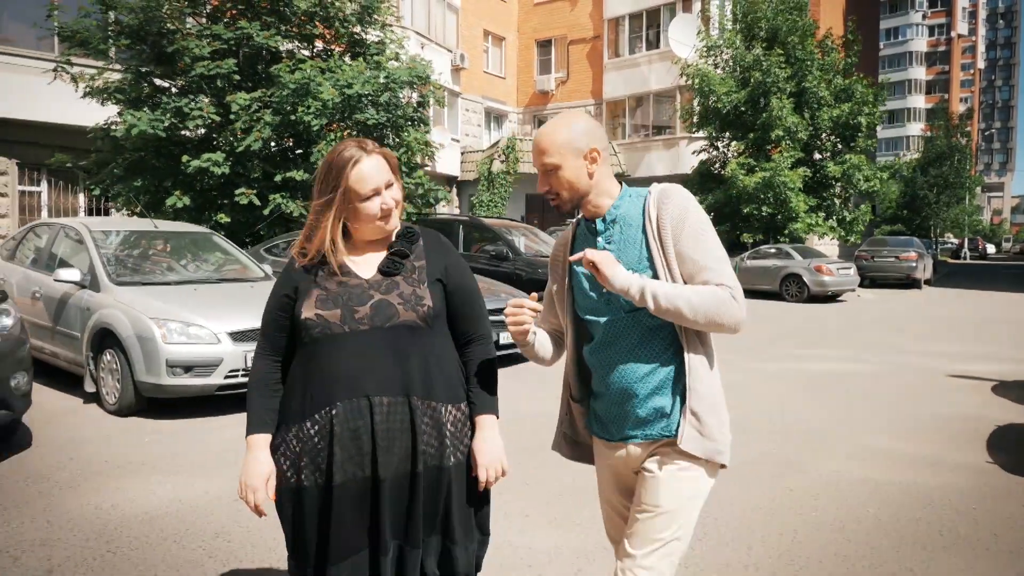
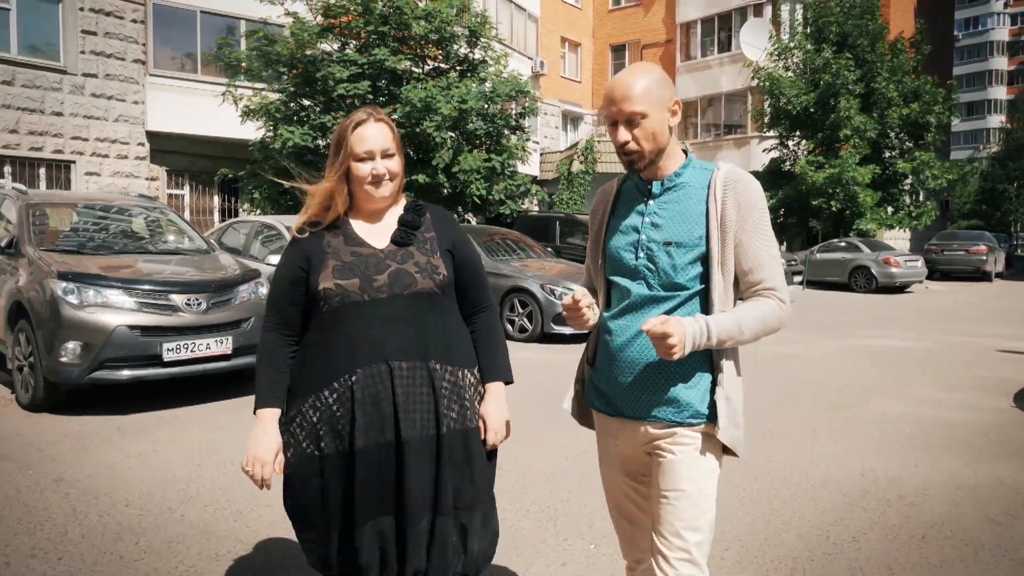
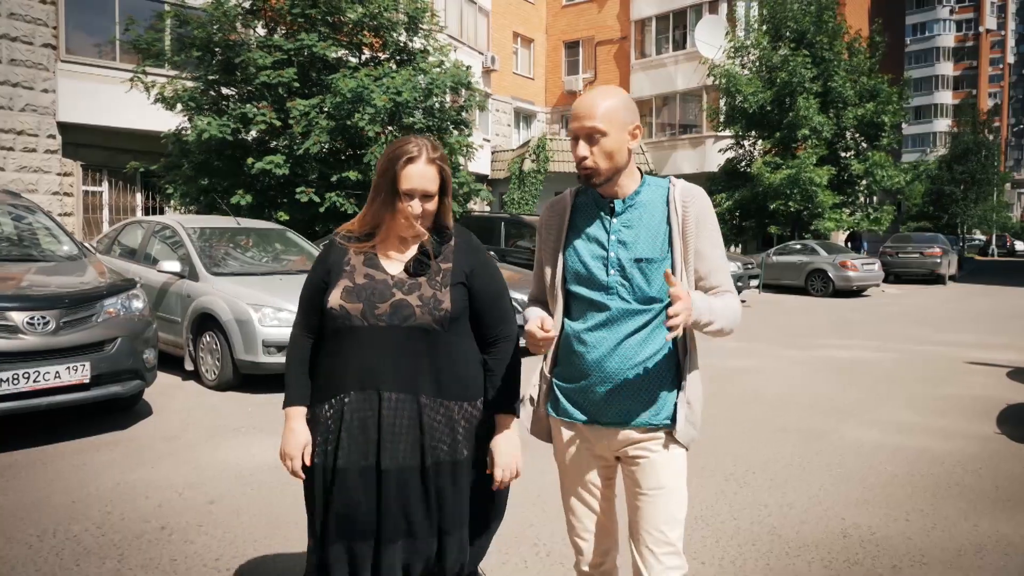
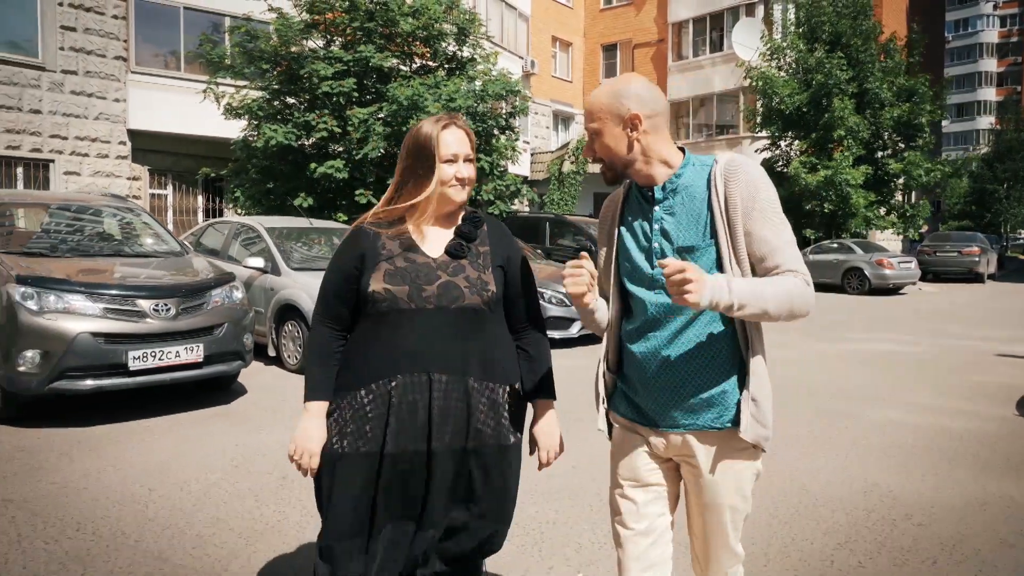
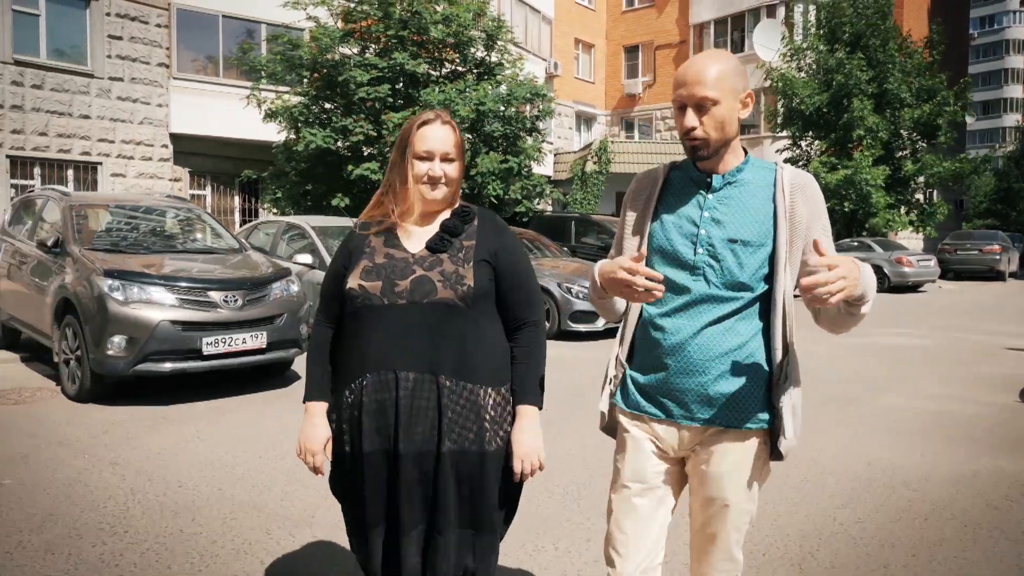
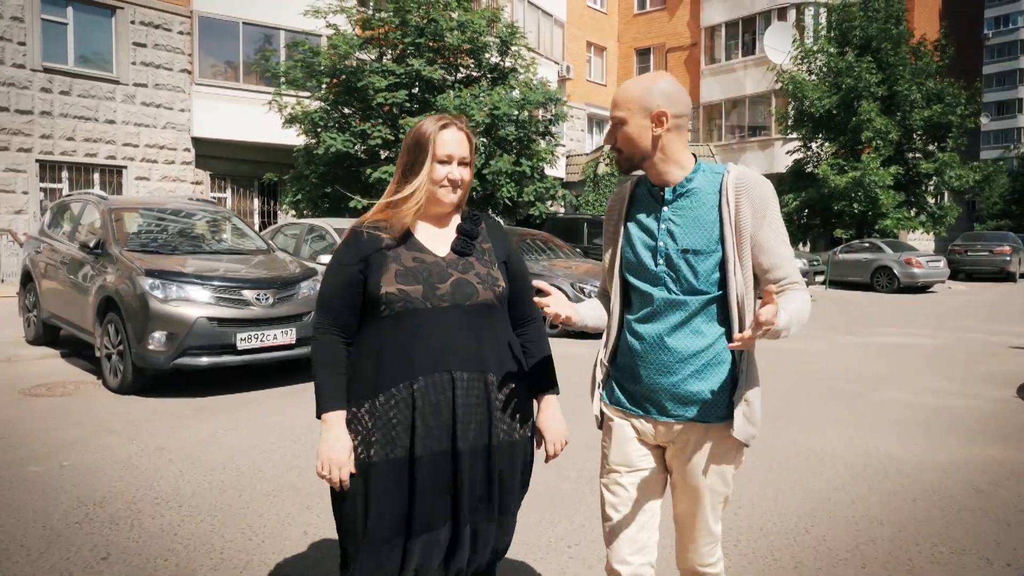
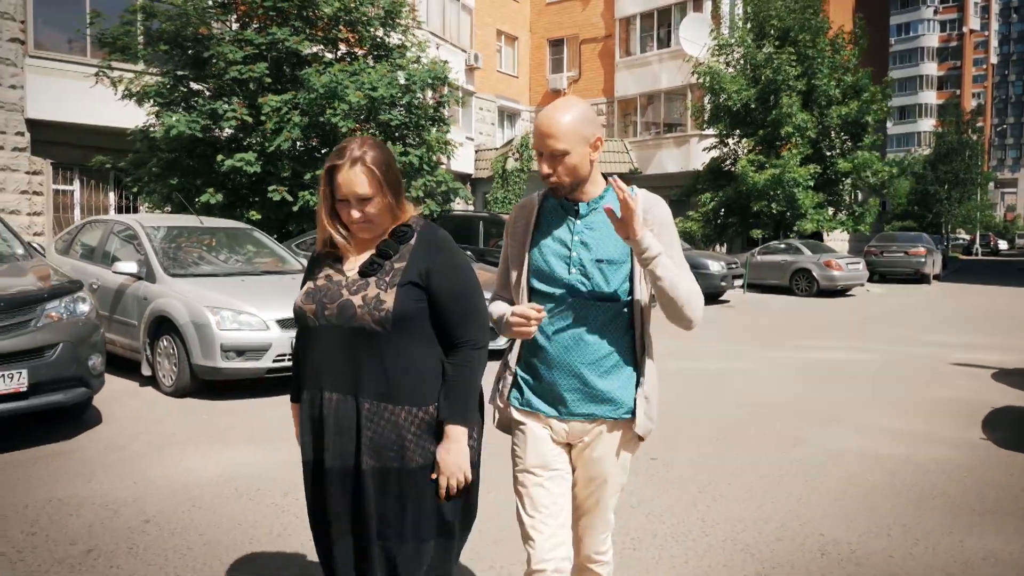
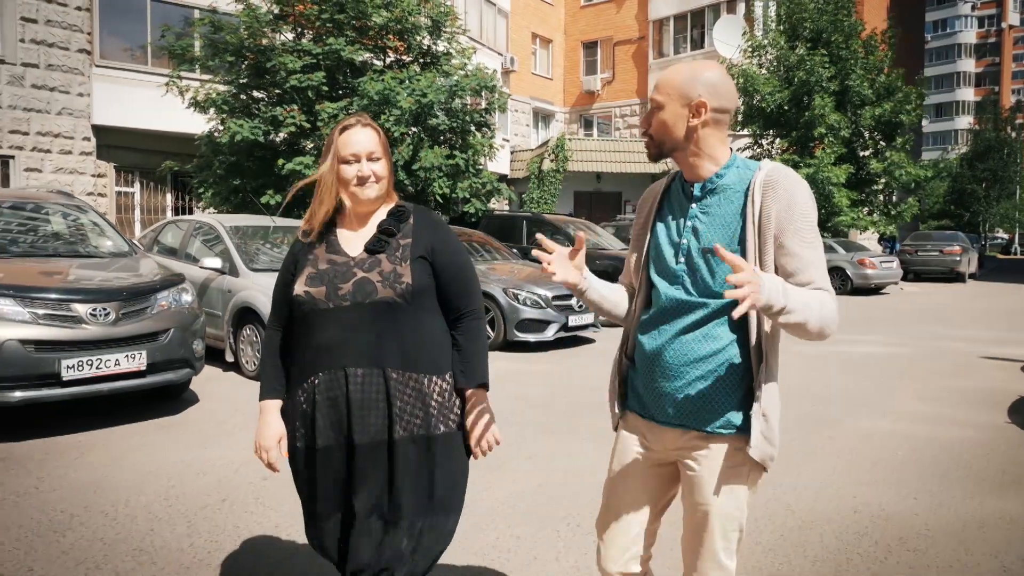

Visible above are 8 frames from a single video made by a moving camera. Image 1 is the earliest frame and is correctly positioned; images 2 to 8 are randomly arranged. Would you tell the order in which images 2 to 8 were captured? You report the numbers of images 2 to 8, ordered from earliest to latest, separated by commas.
7, 3, 8, 4, 2, 5, 6
